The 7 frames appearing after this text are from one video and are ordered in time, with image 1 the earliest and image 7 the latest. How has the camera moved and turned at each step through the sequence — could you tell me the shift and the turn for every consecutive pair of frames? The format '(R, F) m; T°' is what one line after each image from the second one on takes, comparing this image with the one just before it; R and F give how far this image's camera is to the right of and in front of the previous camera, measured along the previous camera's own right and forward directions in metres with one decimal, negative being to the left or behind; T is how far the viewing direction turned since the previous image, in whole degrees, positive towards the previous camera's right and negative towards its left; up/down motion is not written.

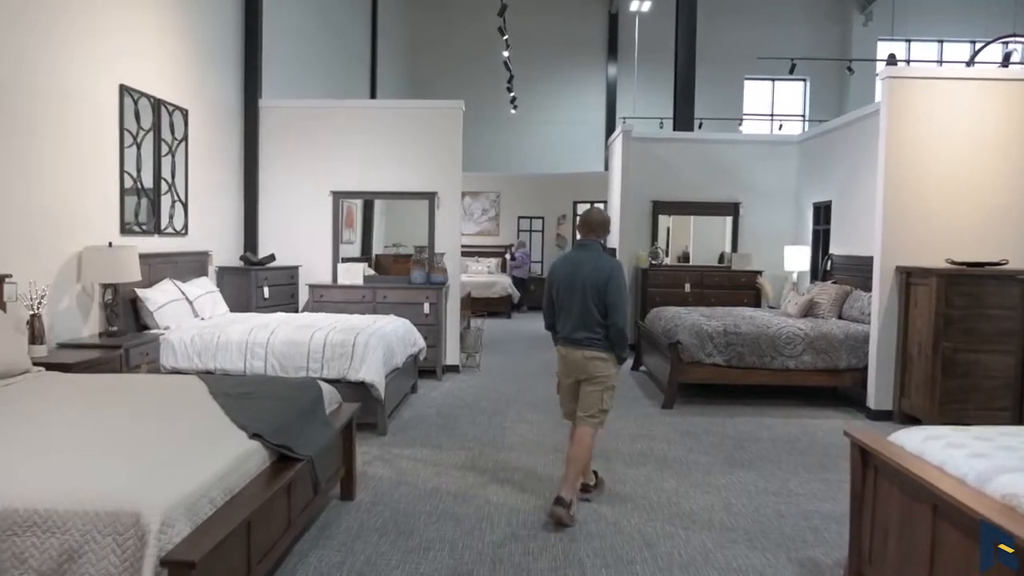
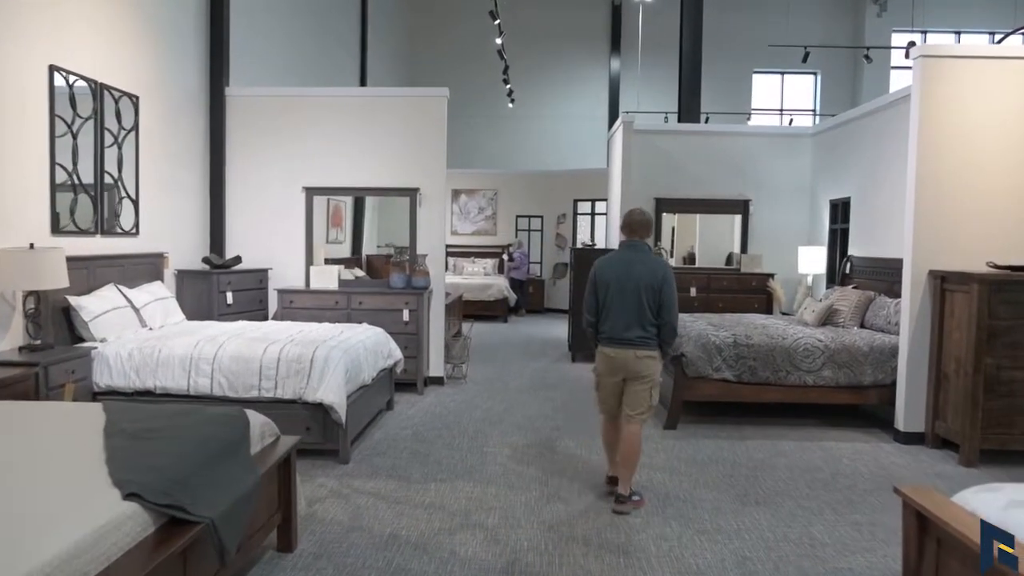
(+0.1, +0.6) m; 0°
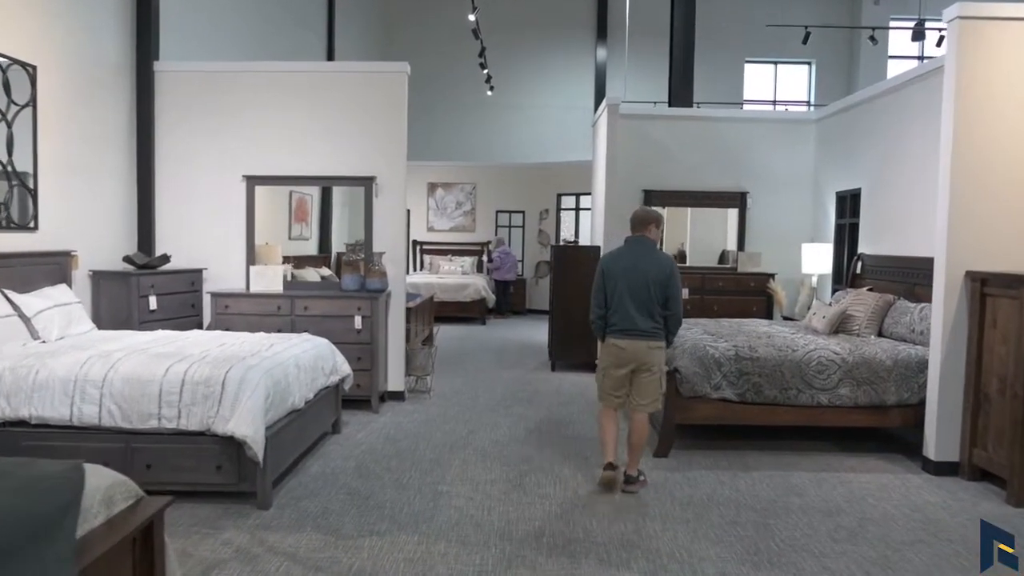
(+0.1, +0.7) m; +1°
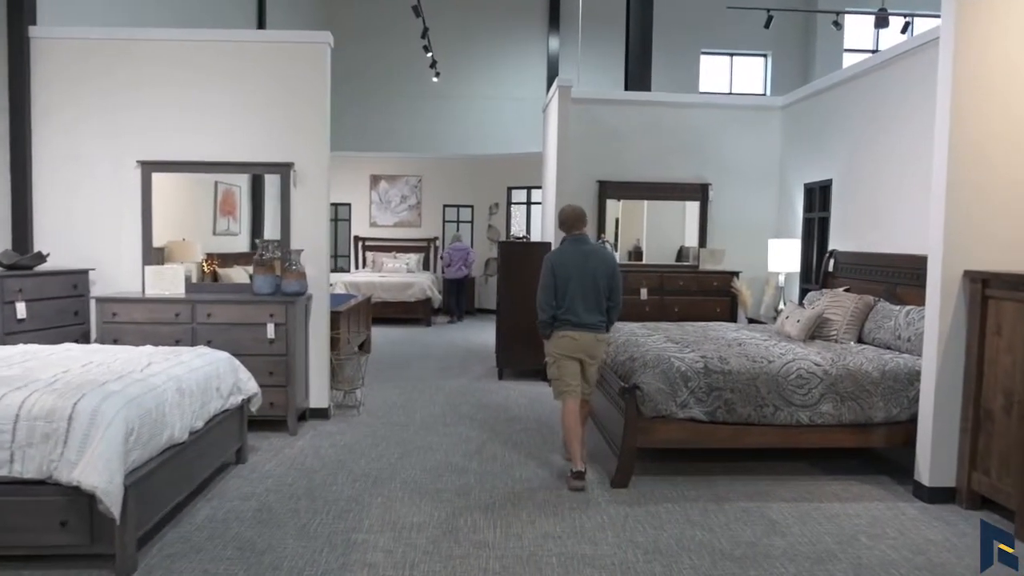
(+0.1, +0.6) m; +3°
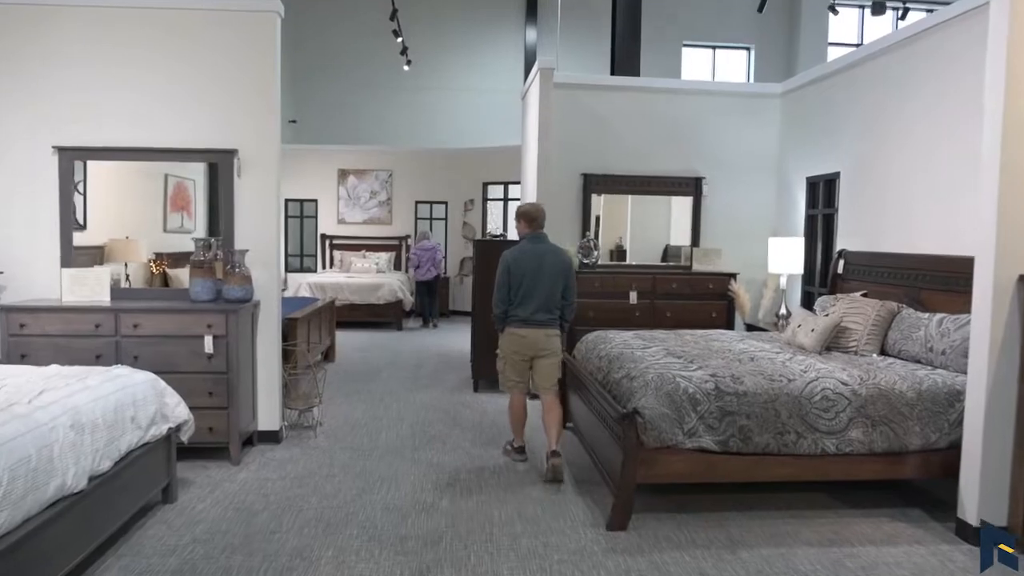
(0.0, +0.6) m; +2°
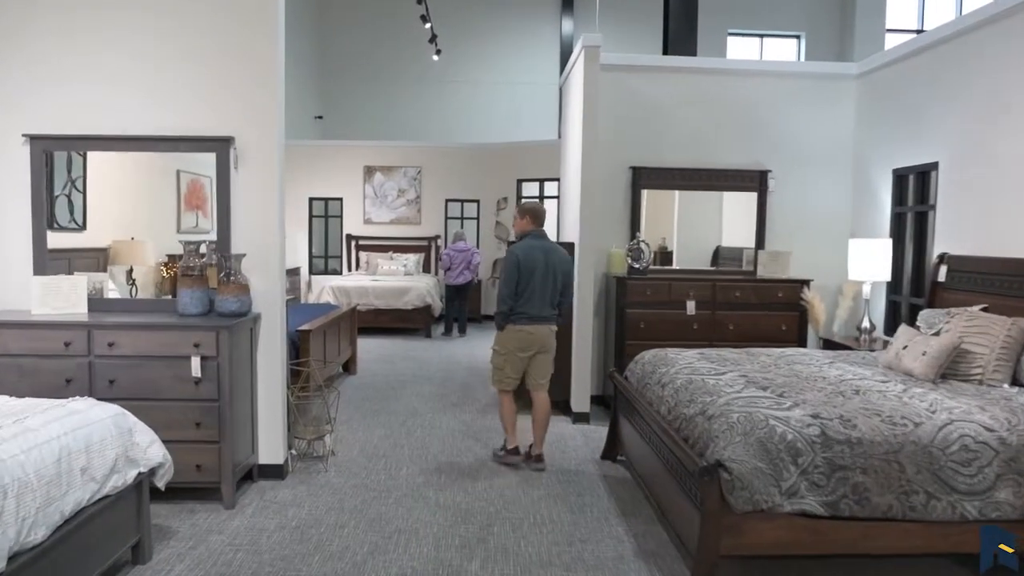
(-0.1, +0.7) m; -2°
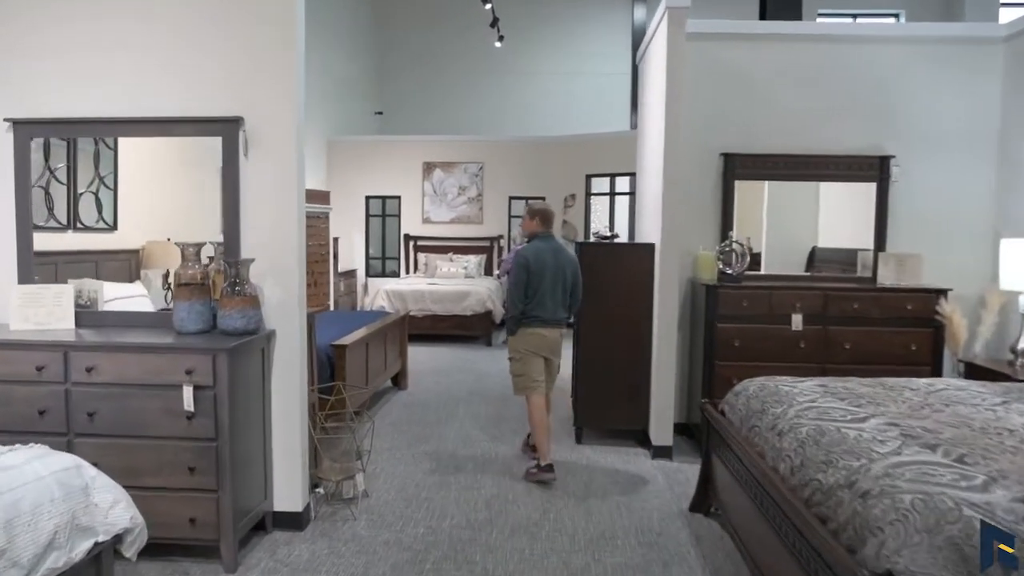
(0.0, +0.7) m; -5°
